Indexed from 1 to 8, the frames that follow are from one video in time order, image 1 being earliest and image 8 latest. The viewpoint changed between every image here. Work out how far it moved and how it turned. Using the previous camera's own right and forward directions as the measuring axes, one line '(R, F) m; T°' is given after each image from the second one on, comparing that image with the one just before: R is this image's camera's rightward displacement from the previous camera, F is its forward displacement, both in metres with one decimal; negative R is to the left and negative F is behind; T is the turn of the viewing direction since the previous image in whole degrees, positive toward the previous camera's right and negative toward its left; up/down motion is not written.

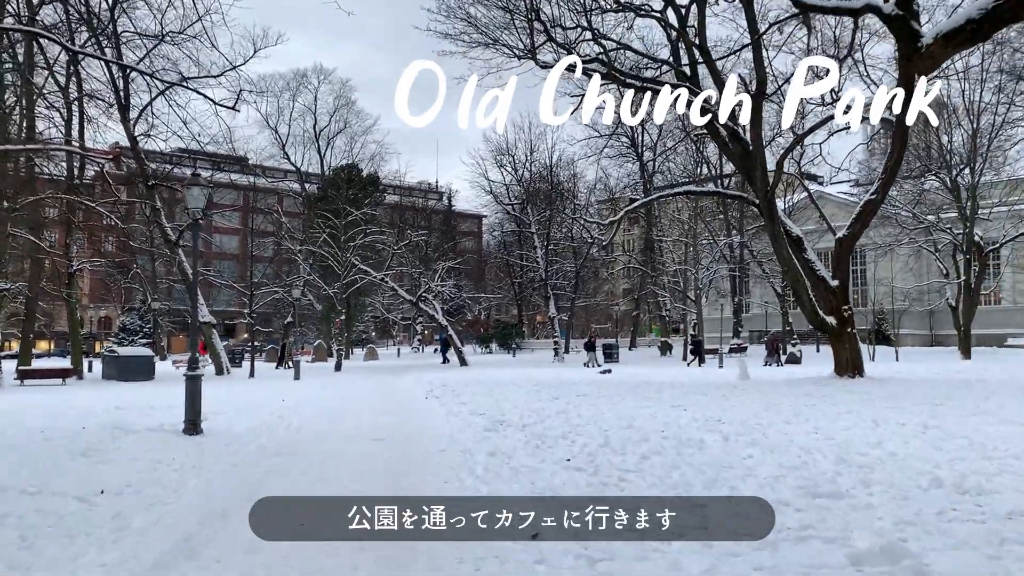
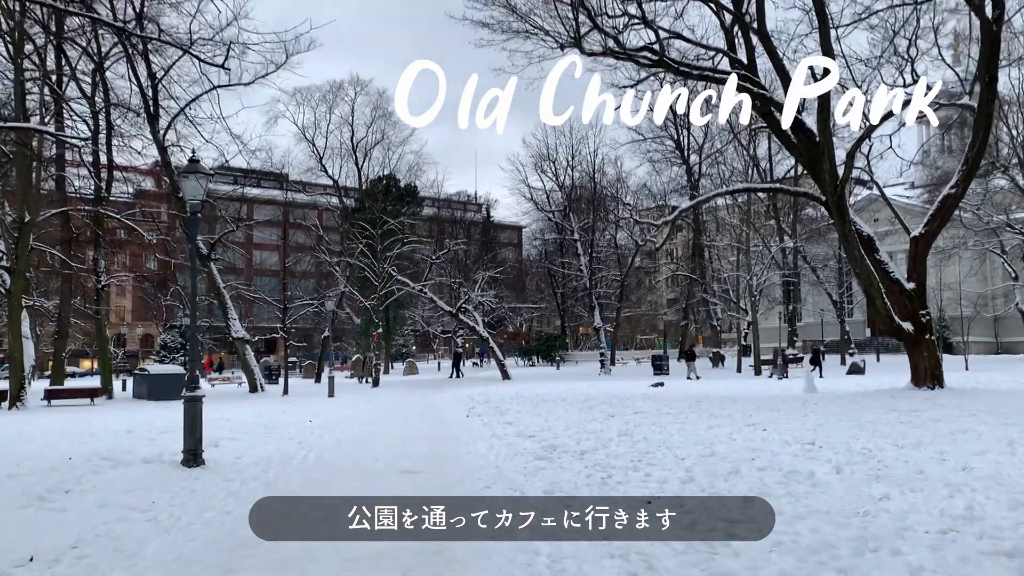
(-0.1, +1.3) m; -3°
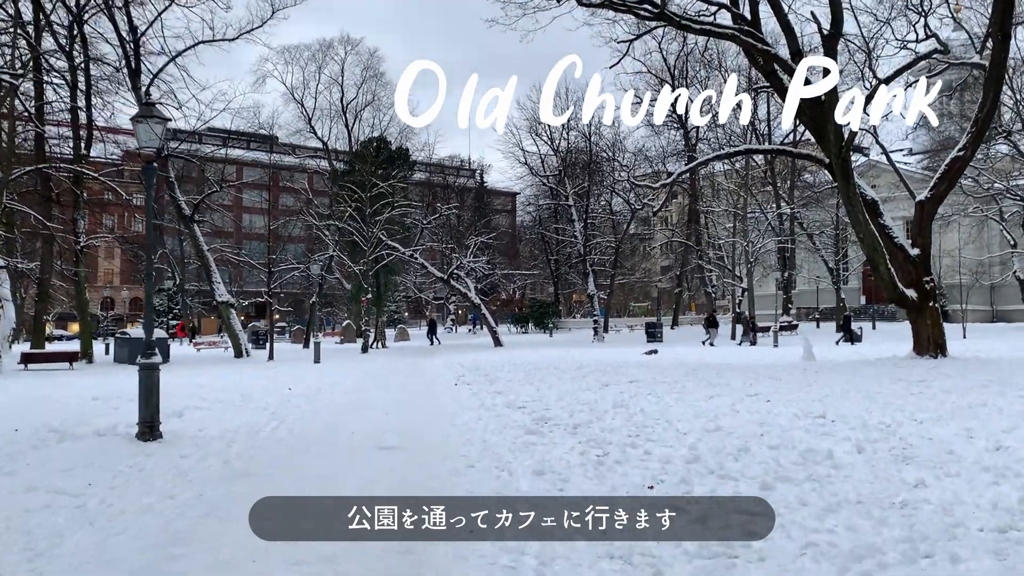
(0.0, +0.6) m; +1°
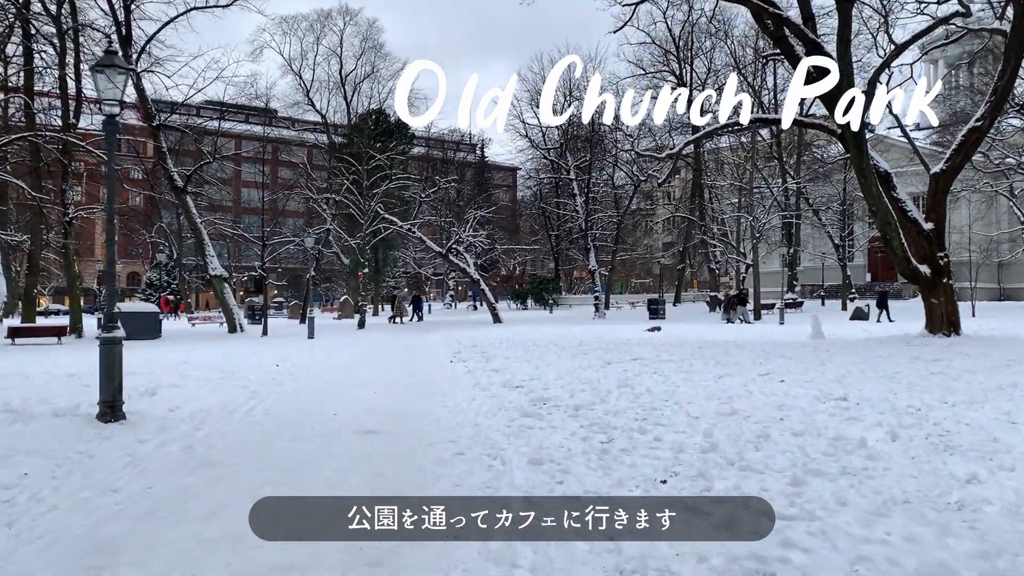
(0.0, +0.6) m; 0°
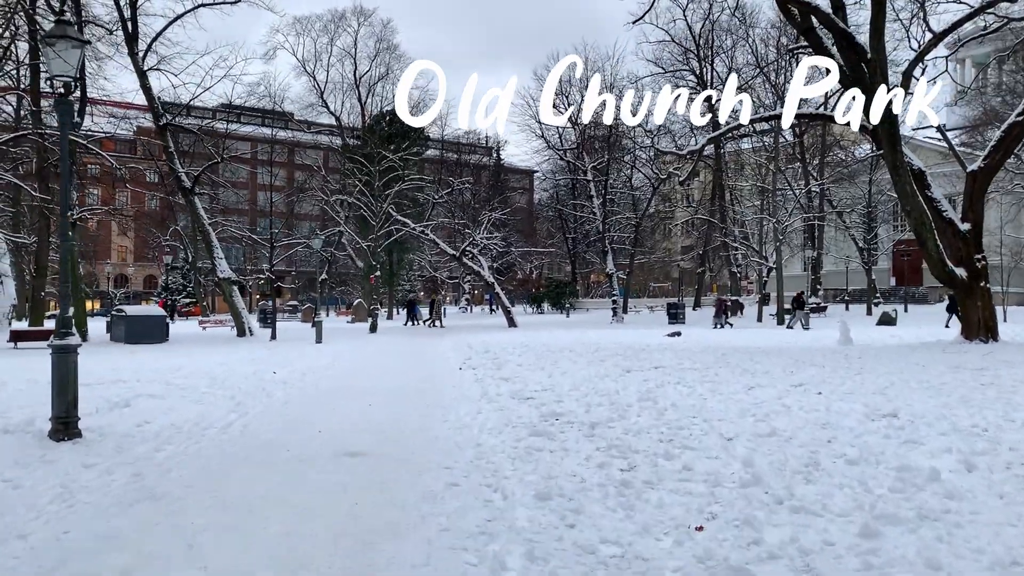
(+0.1, +0.7) m; -1°
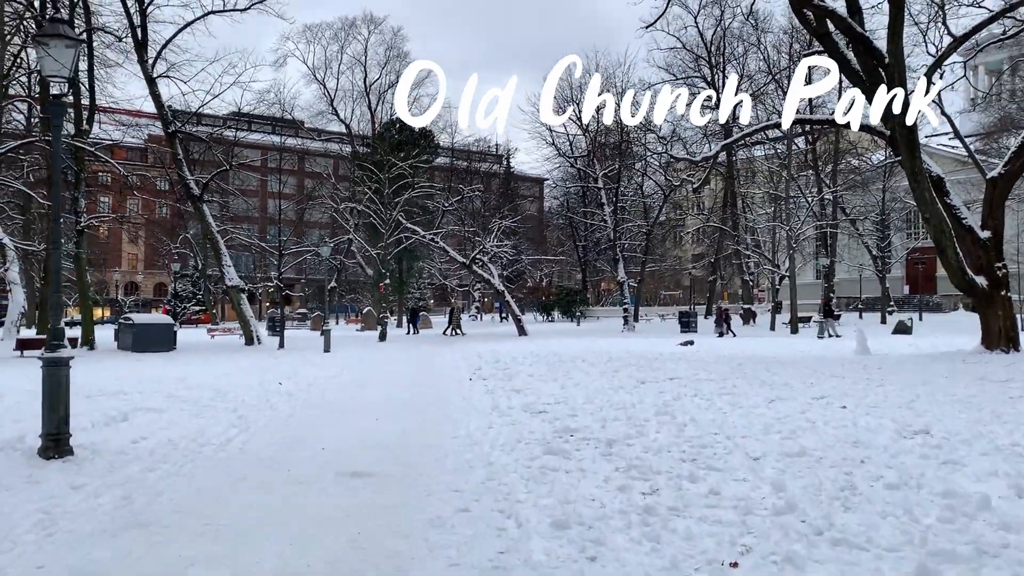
(0.0, +0.3) m; -1°
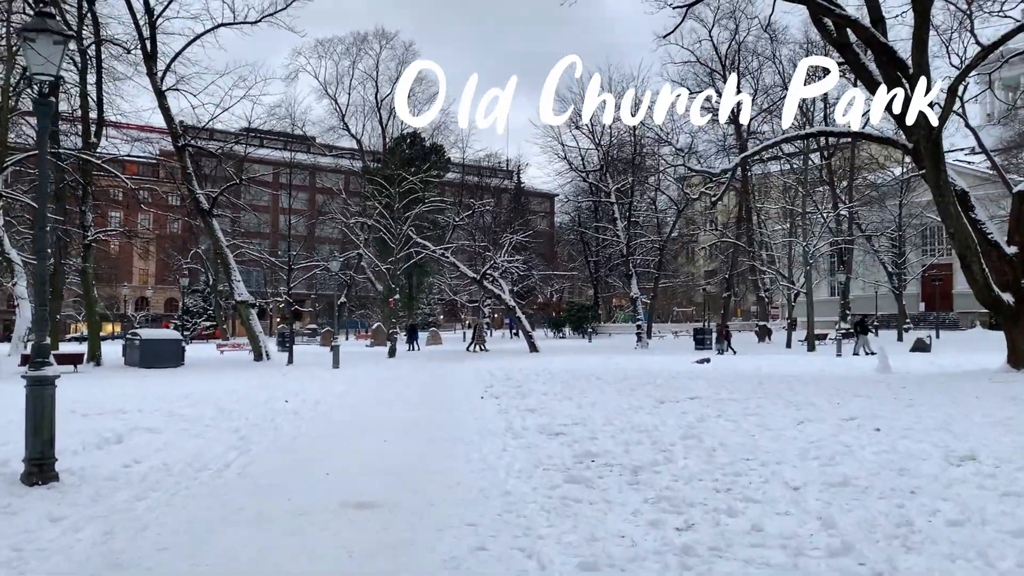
(-0.1, +0.3) m; -1°
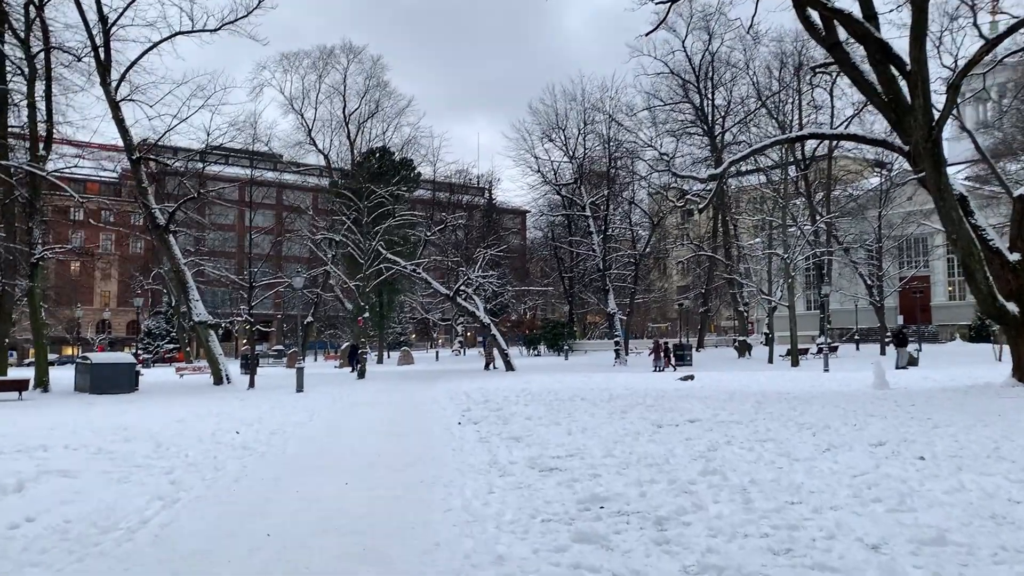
(-0.1, +1.0) m; +2°
